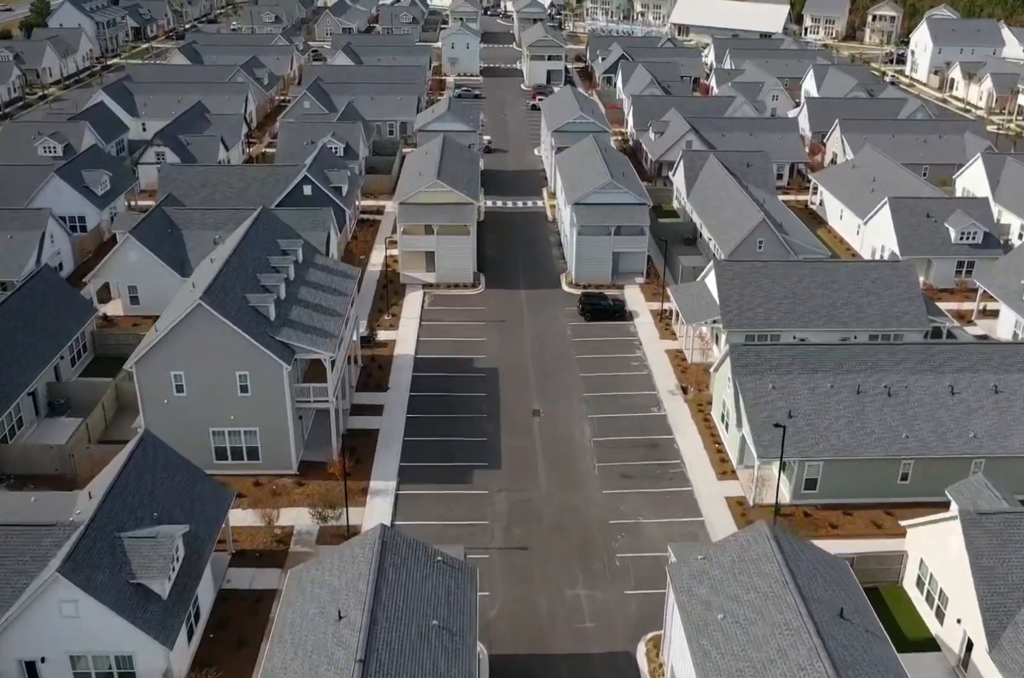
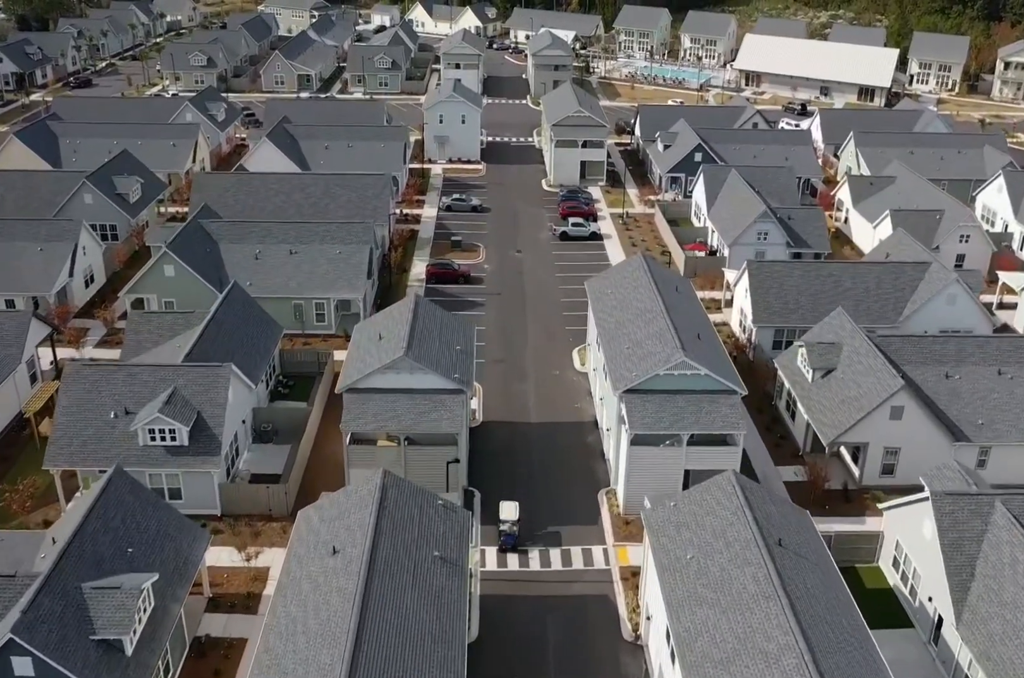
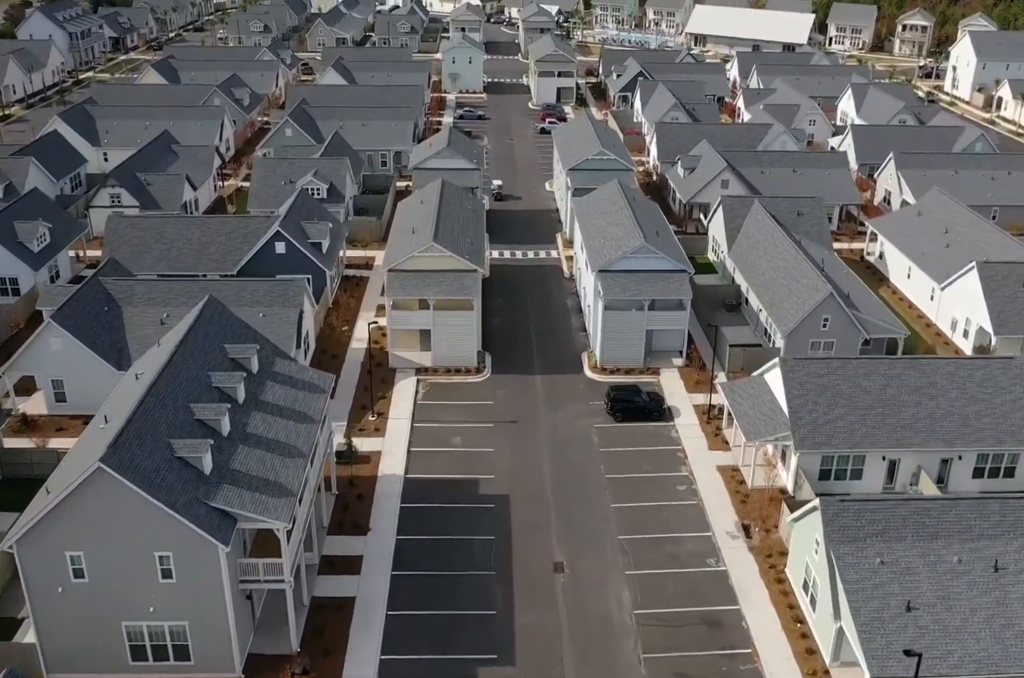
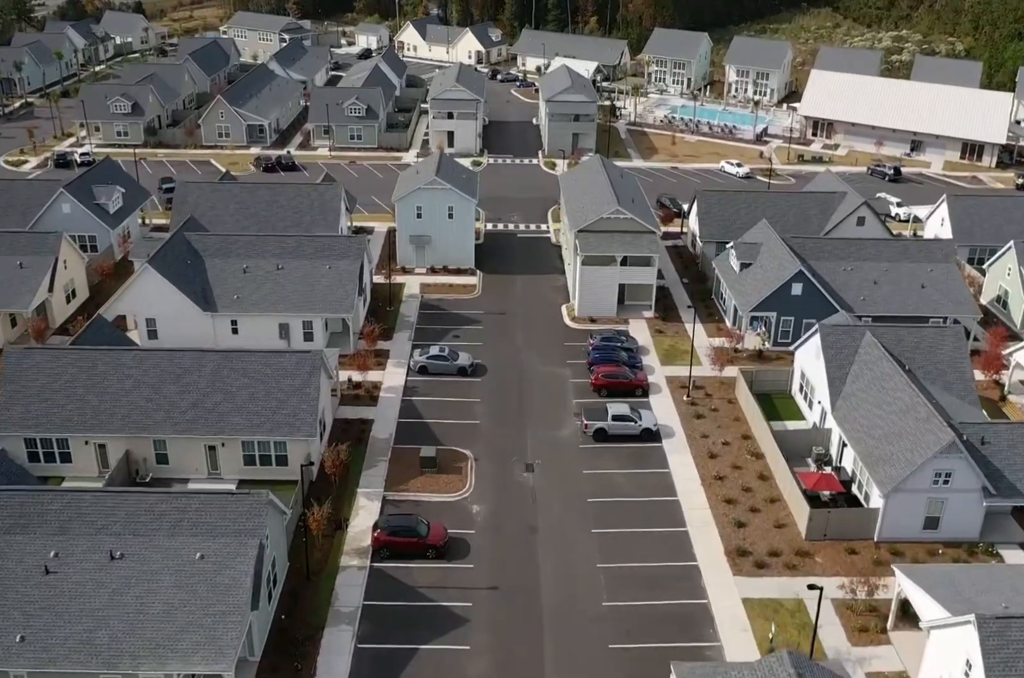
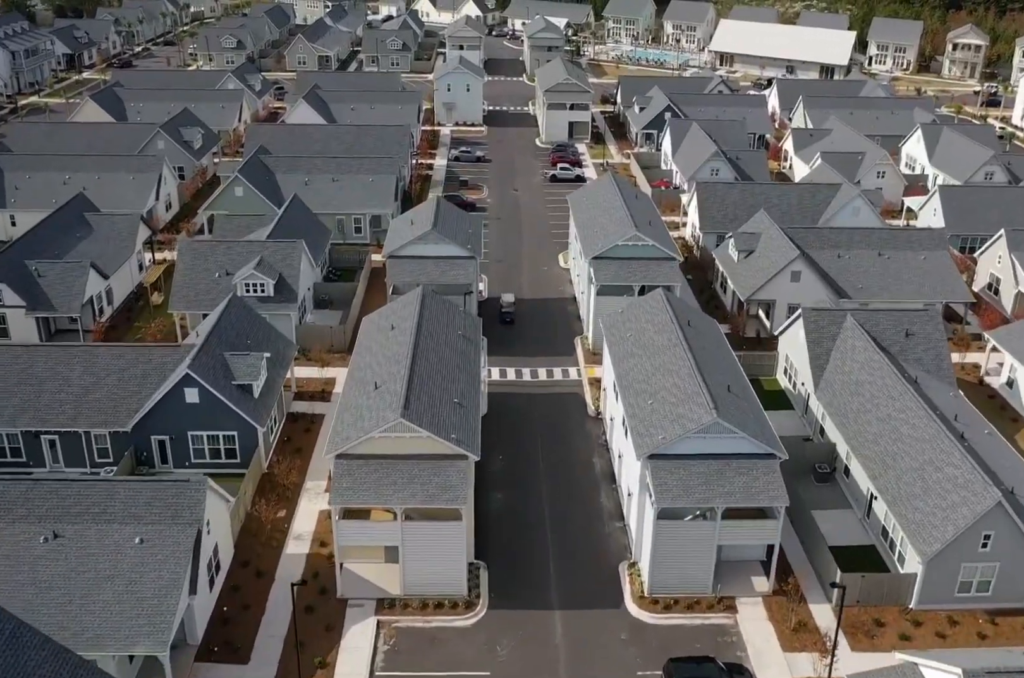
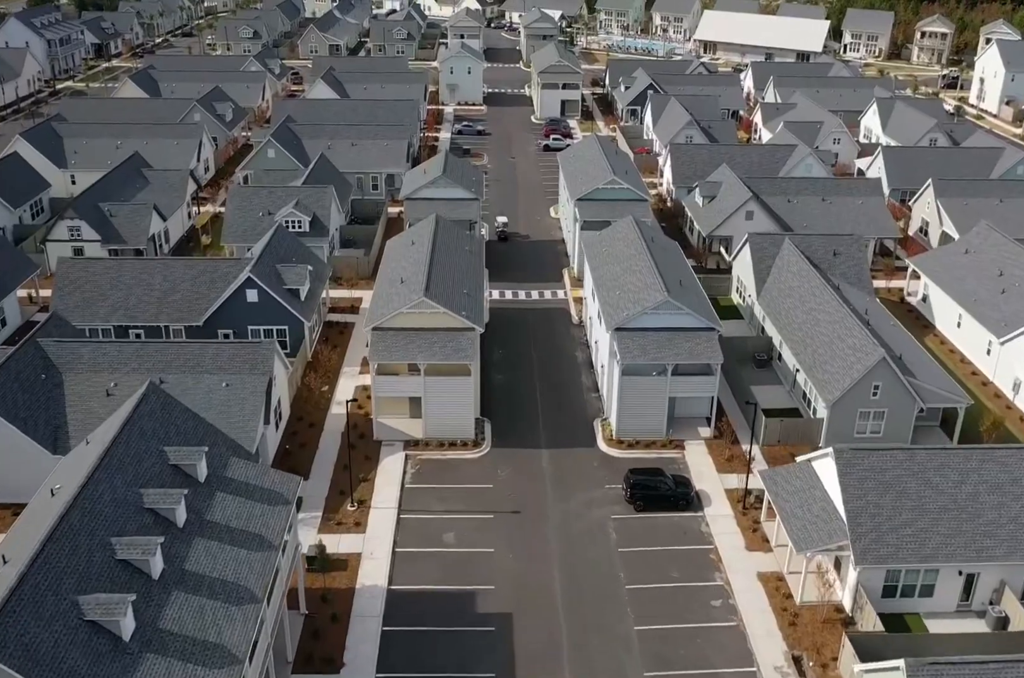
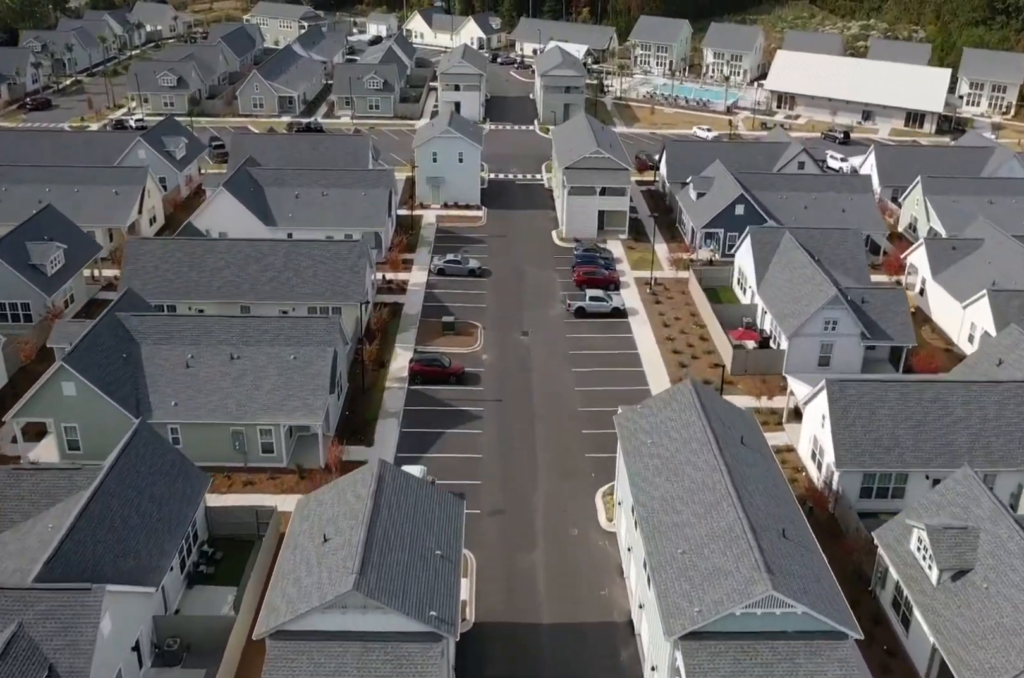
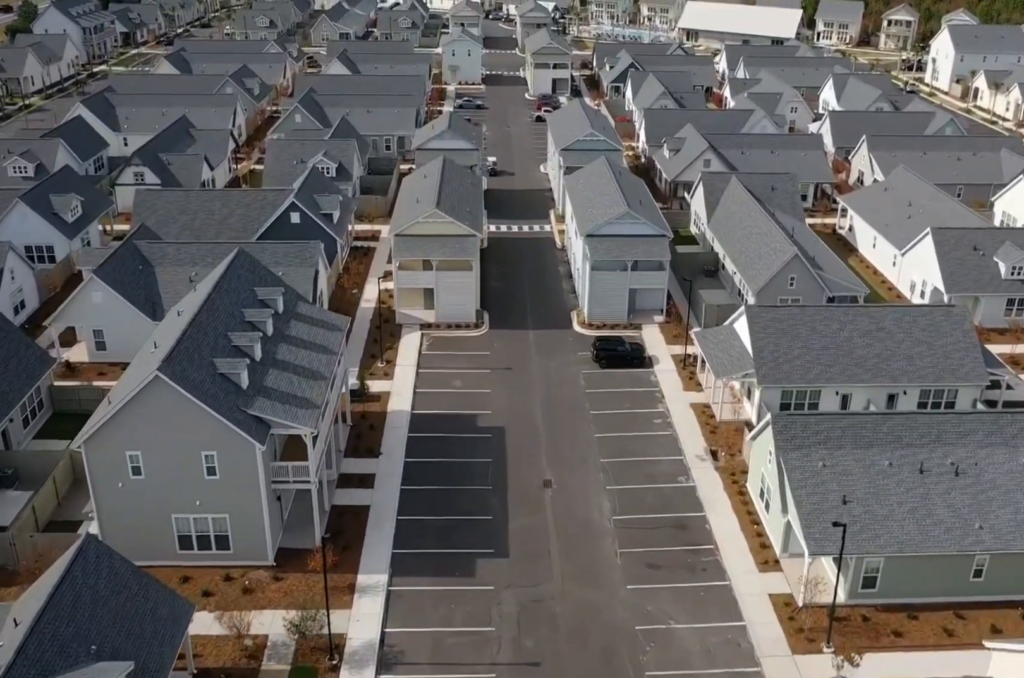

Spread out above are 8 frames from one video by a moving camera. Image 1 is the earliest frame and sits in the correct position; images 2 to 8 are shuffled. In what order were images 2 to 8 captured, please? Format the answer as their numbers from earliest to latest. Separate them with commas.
8, 3, 6, 5, 2, 7, 4
